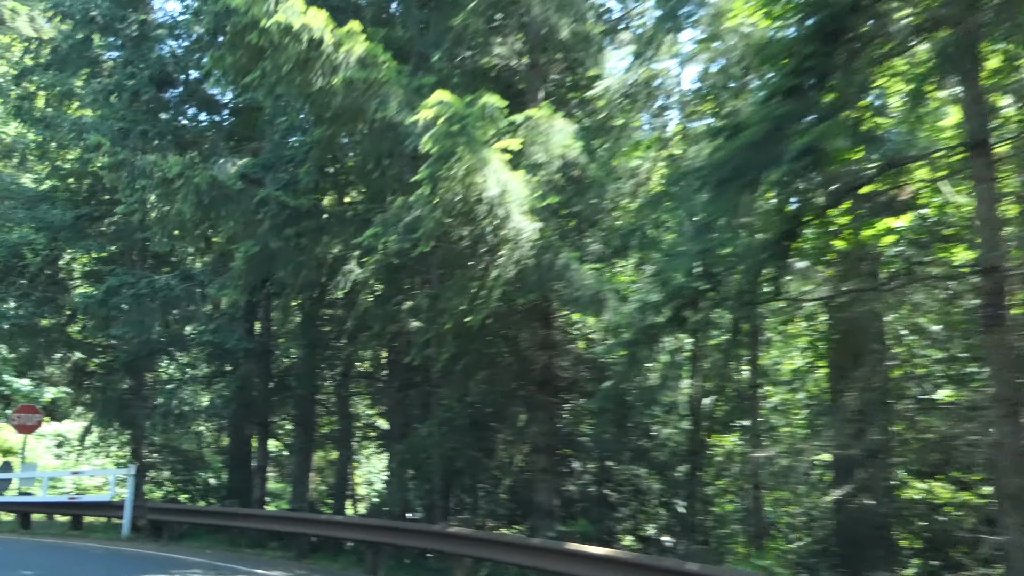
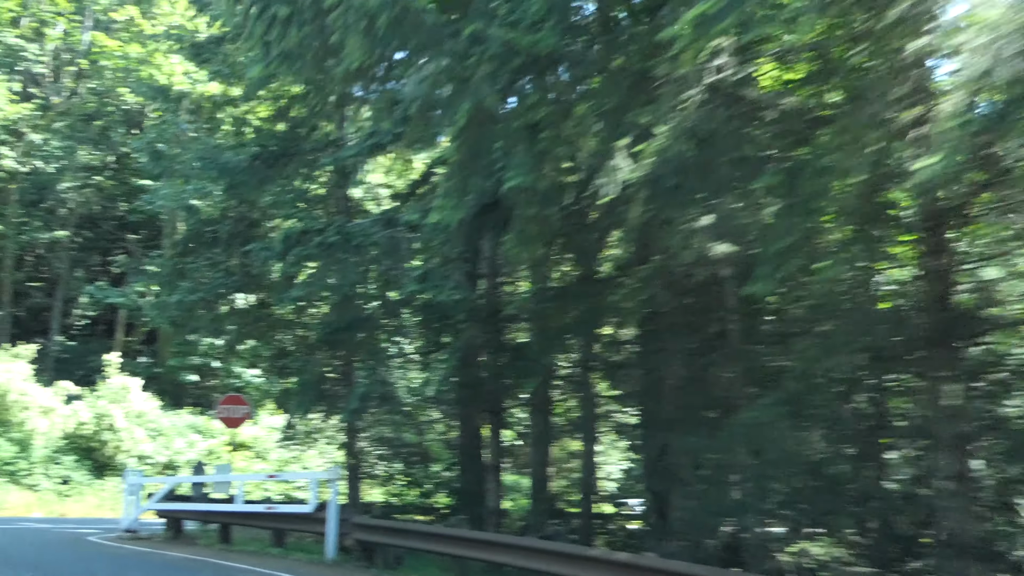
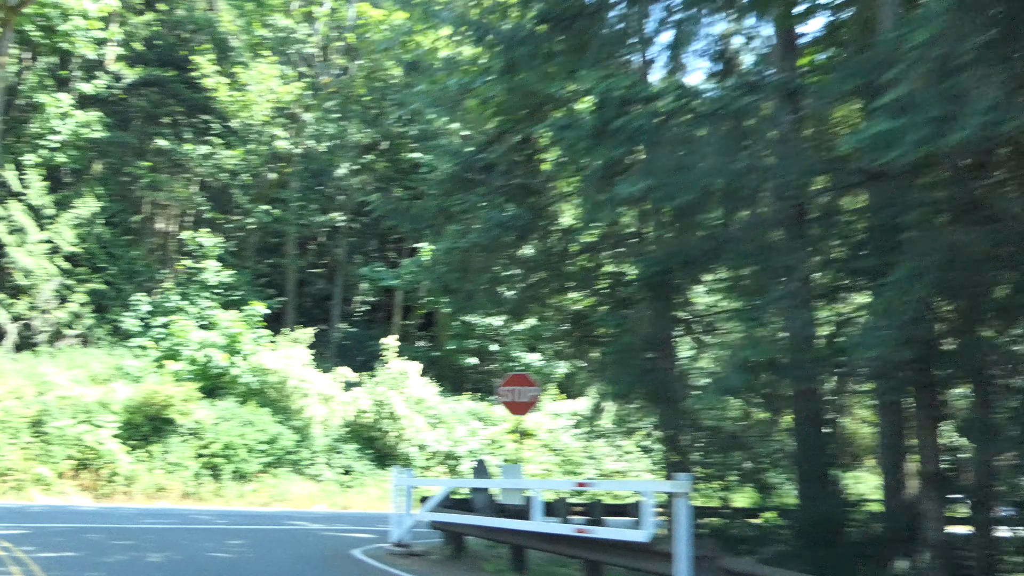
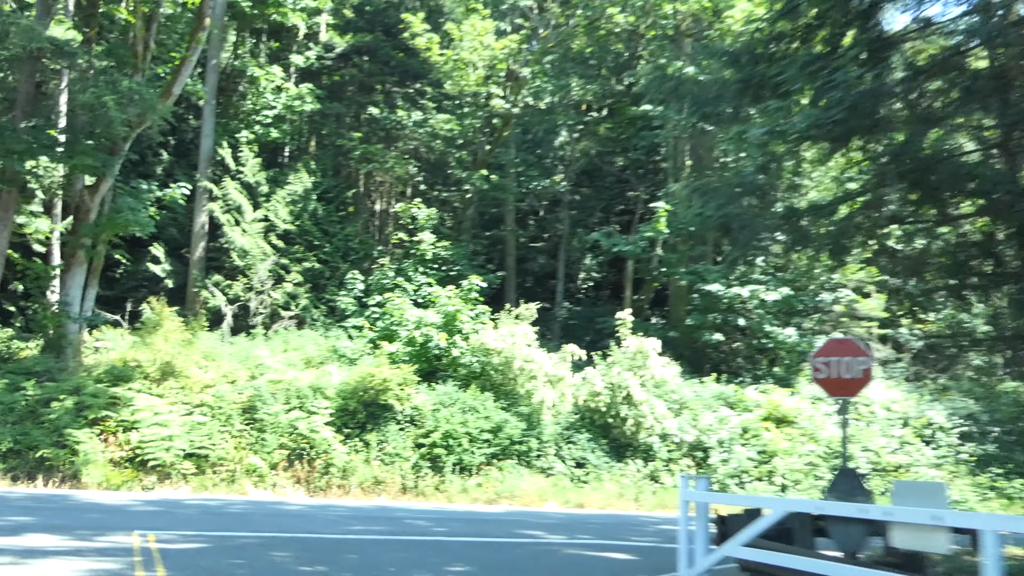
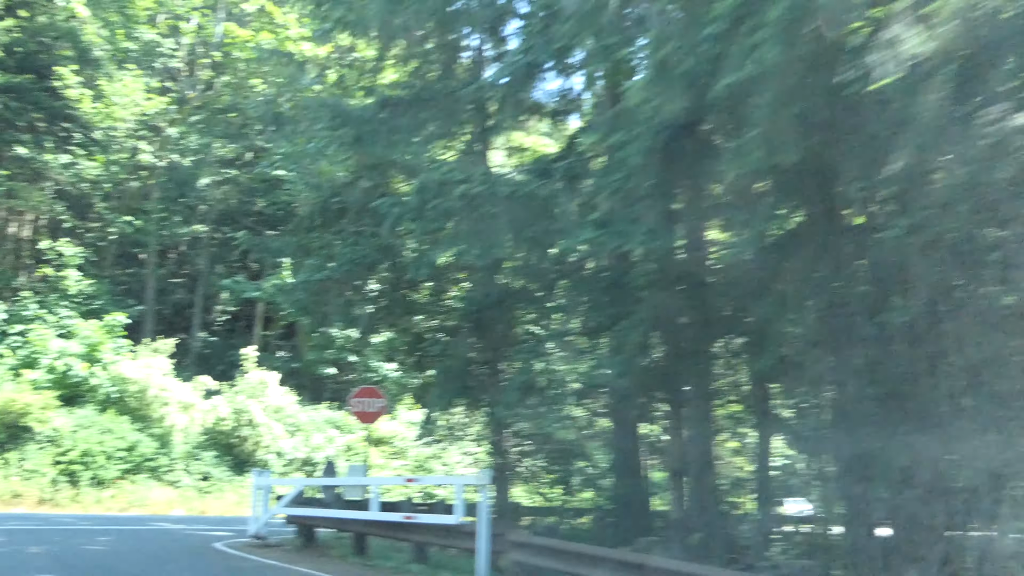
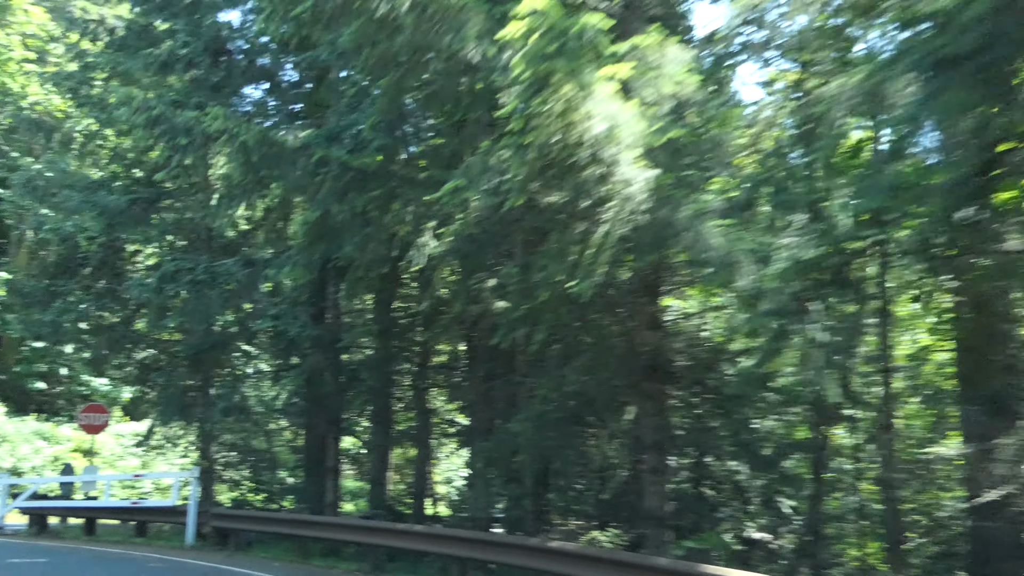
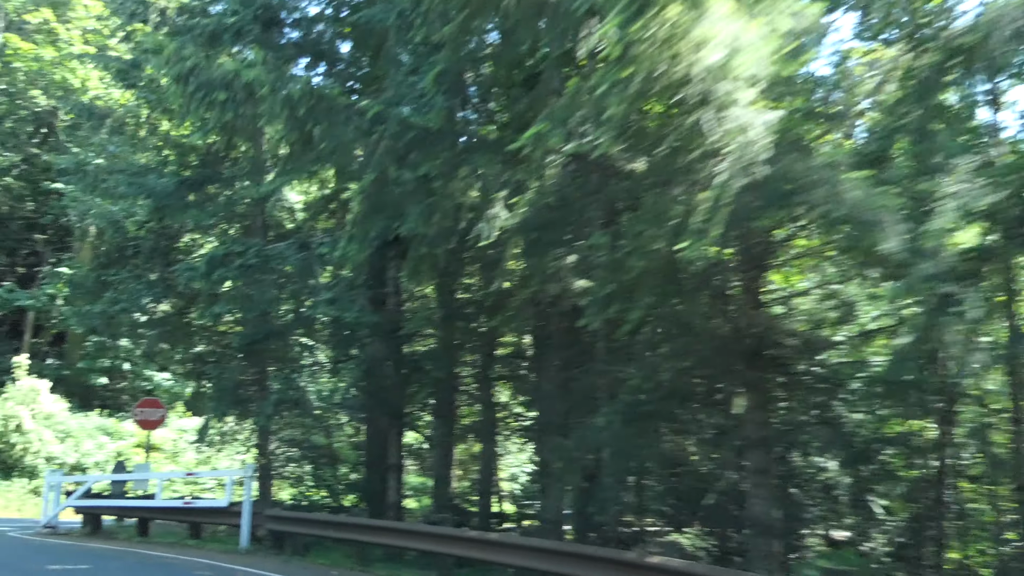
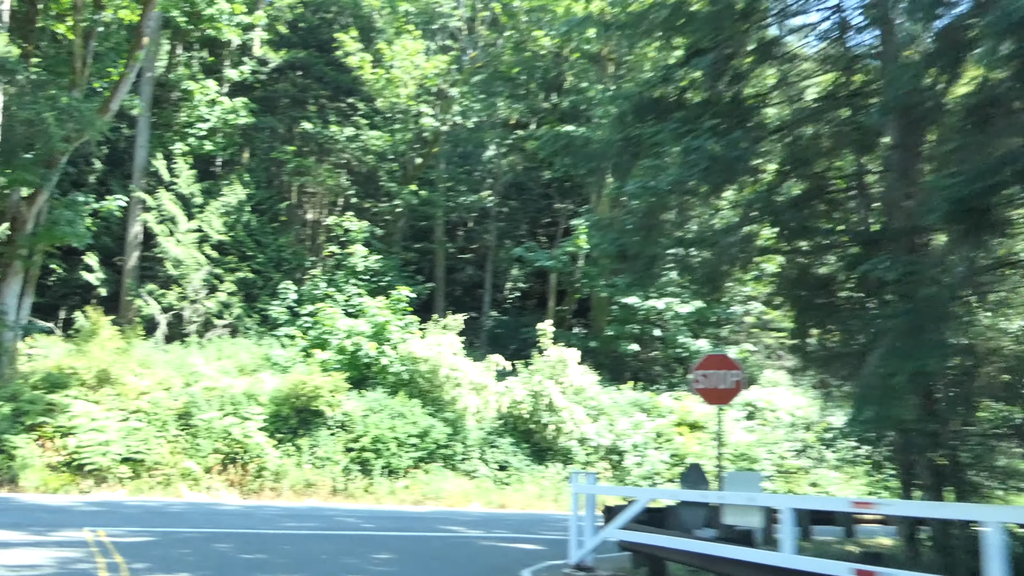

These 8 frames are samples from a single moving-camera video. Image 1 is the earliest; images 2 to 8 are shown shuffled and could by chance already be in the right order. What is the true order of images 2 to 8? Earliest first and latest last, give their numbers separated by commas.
6, 7, 2, 5, 3, 8, 4
